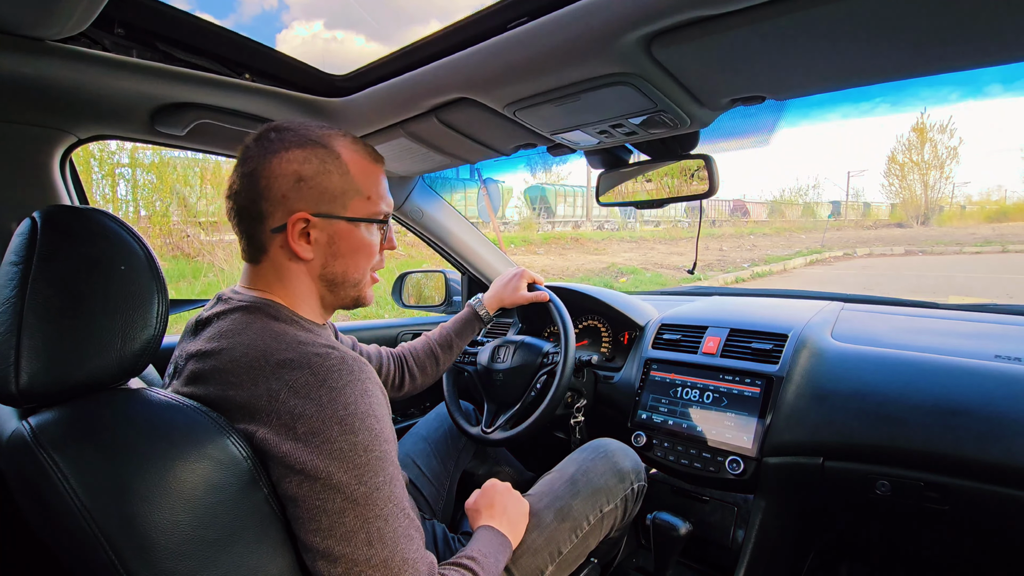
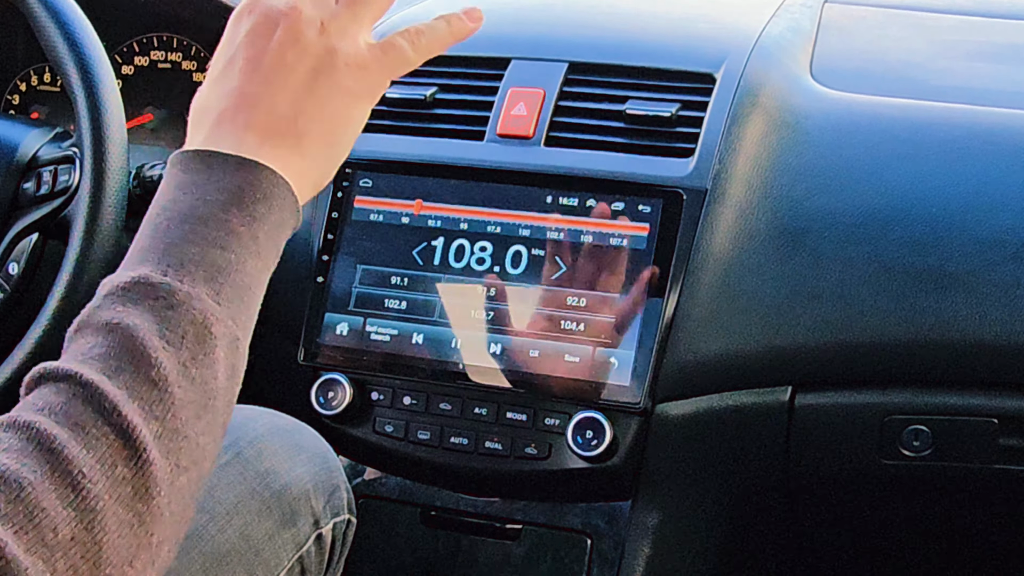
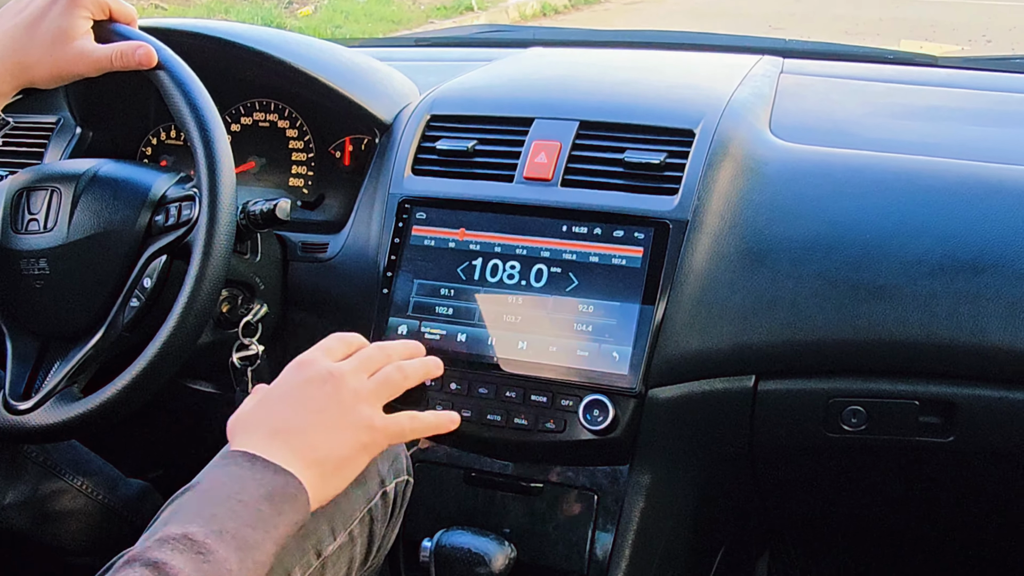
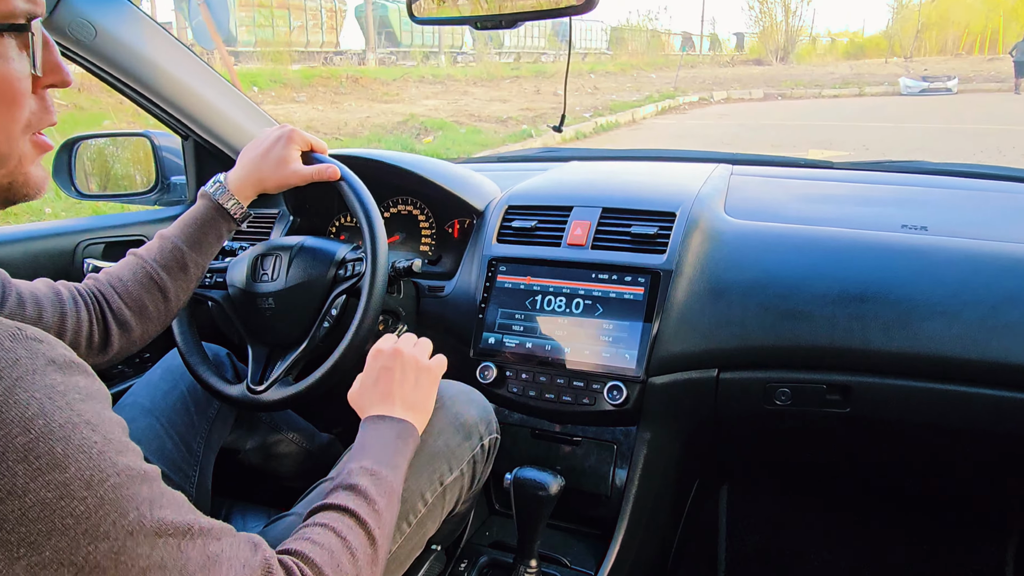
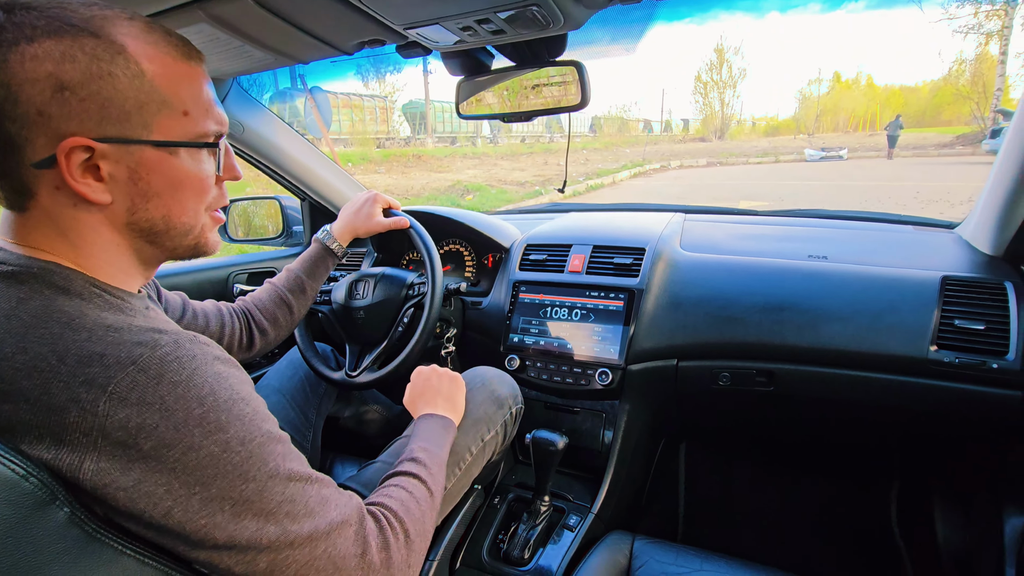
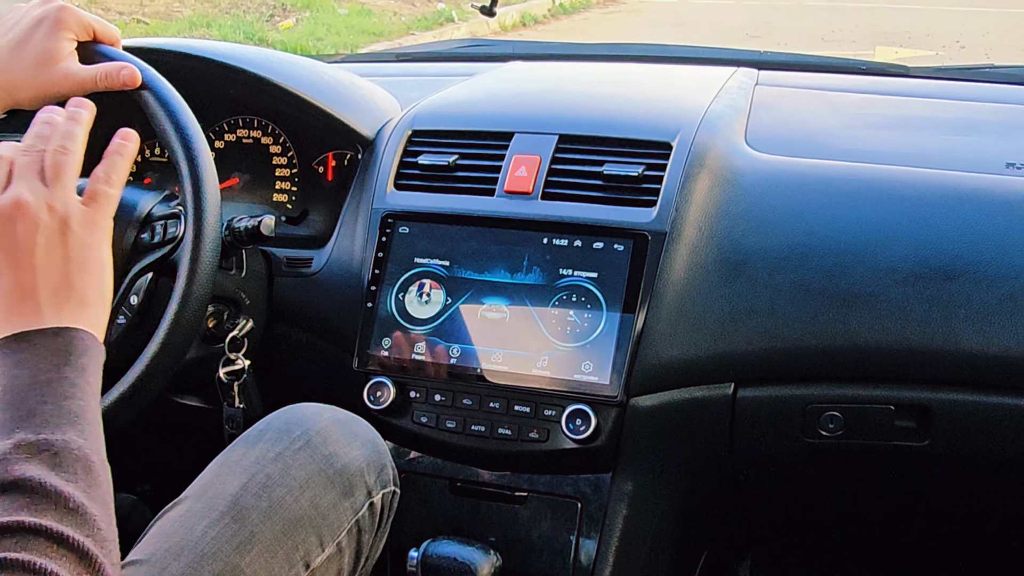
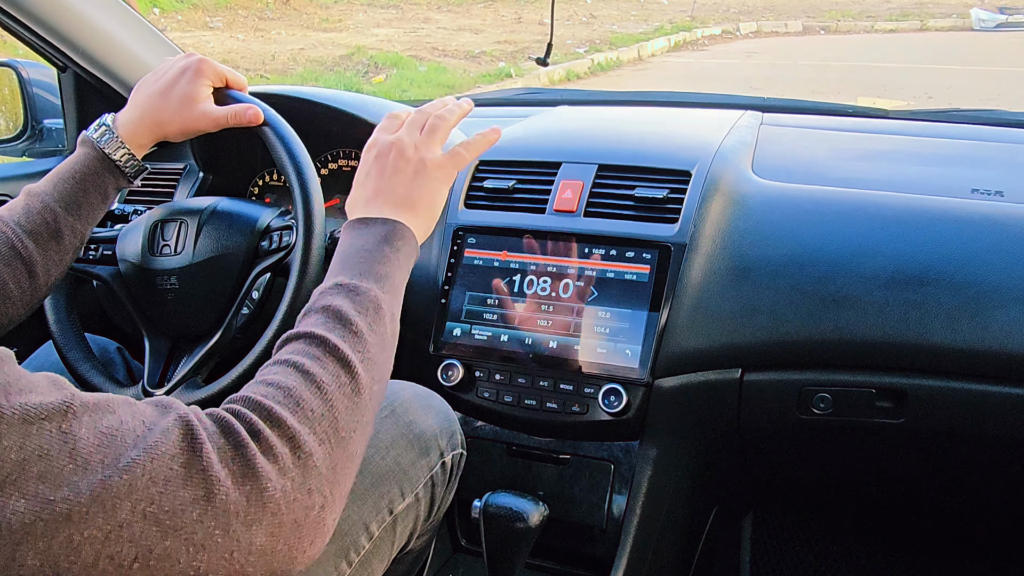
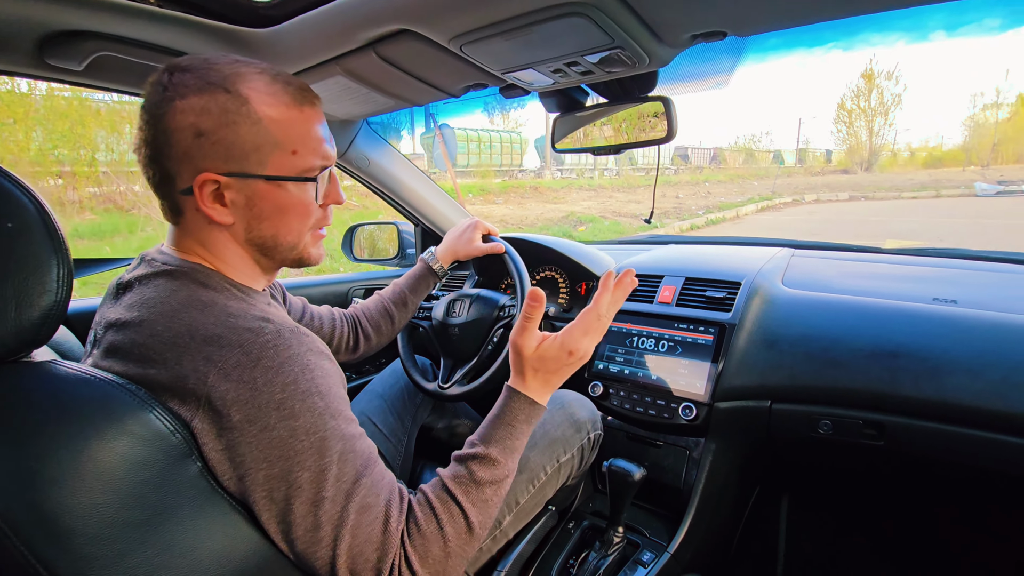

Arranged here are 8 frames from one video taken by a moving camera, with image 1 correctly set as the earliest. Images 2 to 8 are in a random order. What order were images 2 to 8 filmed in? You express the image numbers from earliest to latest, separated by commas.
8, 5, 4, 7, 3, 2, 6
